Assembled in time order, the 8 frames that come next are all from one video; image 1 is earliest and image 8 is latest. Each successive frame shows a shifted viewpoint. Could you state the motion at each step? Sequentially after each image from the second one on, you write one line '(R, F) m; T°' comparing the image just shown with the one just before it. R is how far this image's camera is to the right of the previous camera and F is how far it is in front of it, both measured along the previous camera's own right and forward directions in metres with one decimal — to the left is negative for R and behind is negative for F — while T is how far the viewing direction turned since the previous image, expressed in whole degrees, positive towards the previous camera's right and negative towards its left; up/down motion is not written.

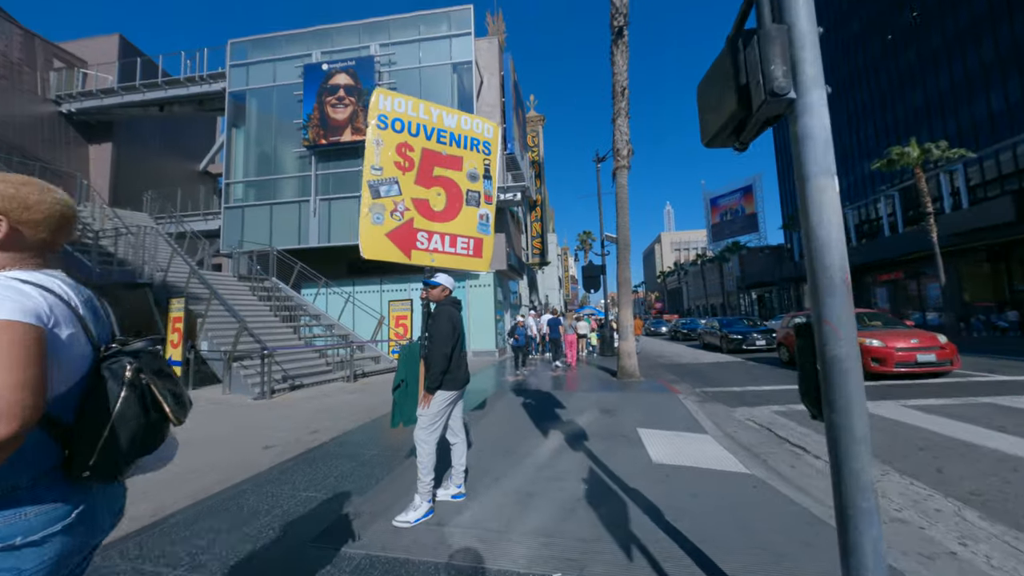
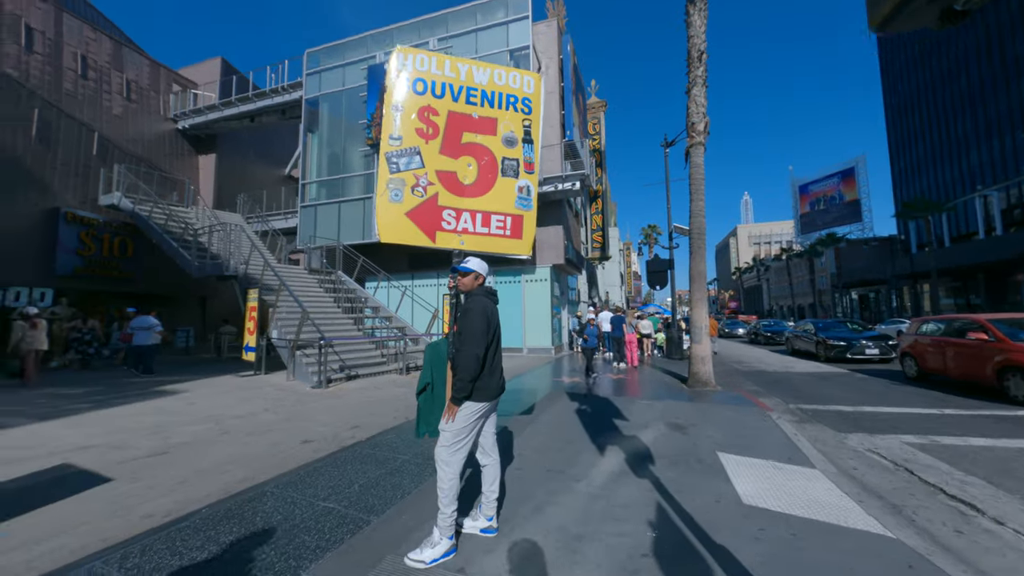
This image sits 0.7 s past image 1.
(+0.1, +0.7) m; -10°
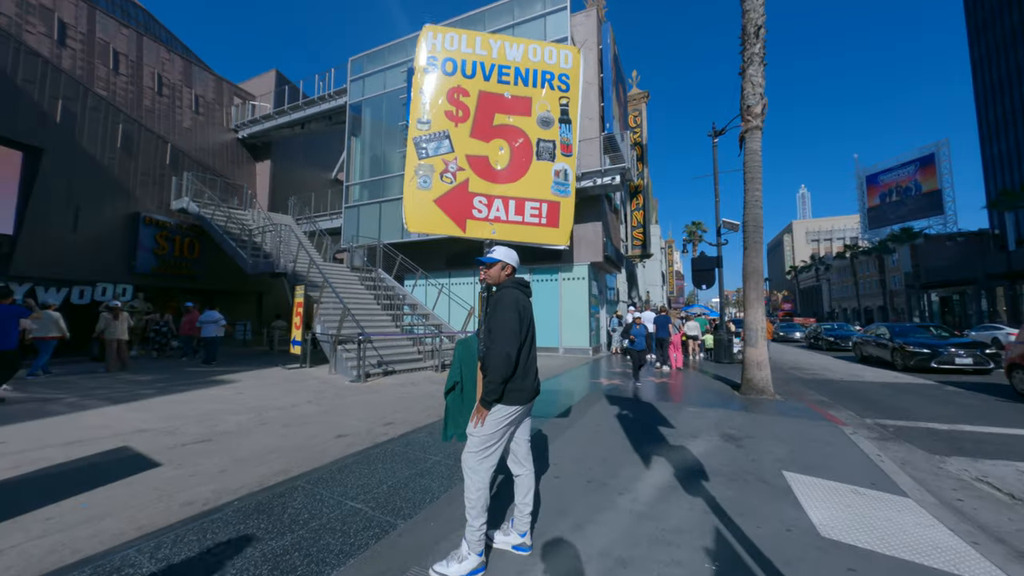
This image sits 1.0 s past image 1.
(0.0, +0.3) m; -6°
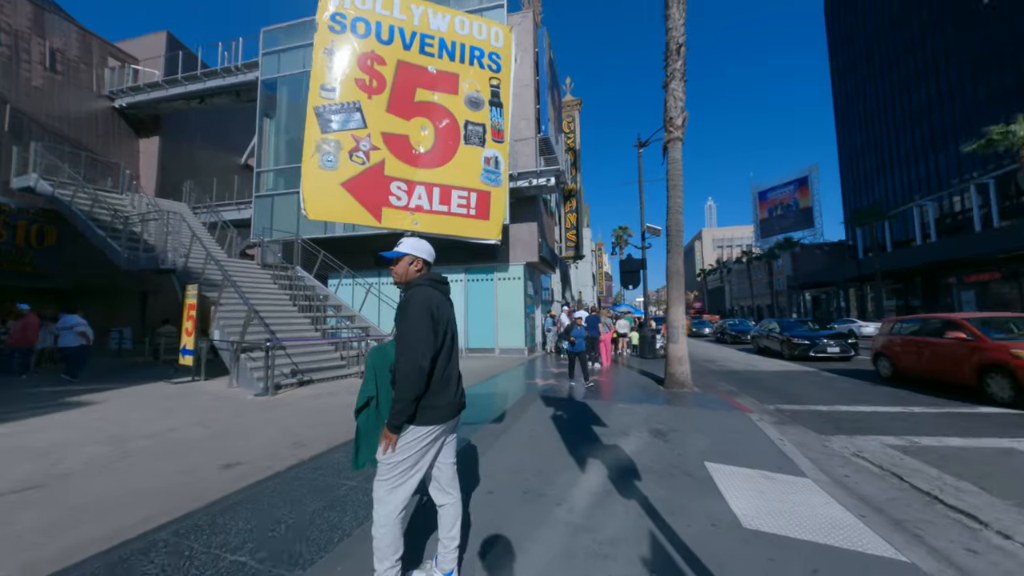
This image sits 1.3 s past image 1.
(+0.1, +0.3) m; +10°
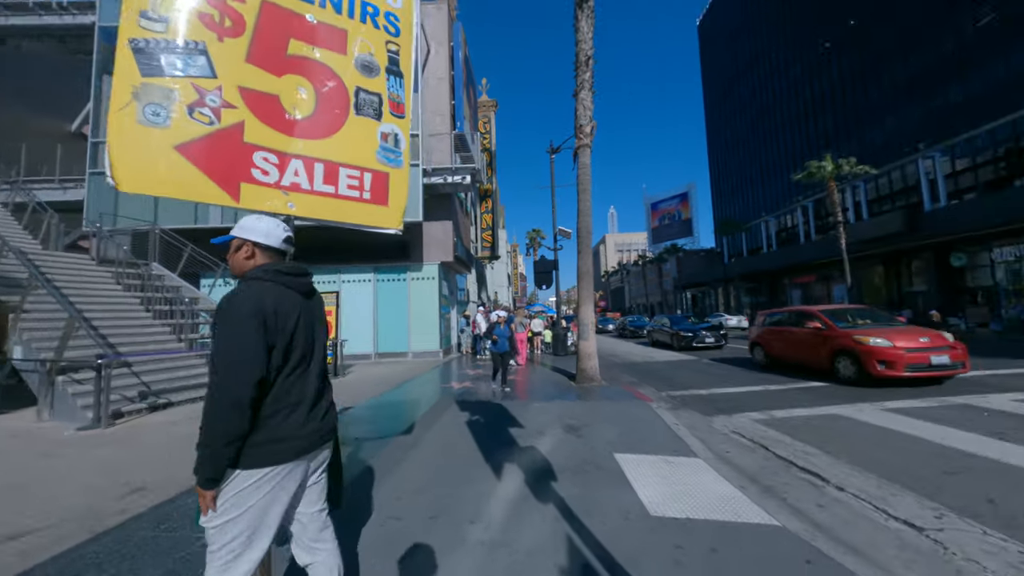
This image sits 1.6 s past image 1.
(+0.1, +0.3) m; +14°
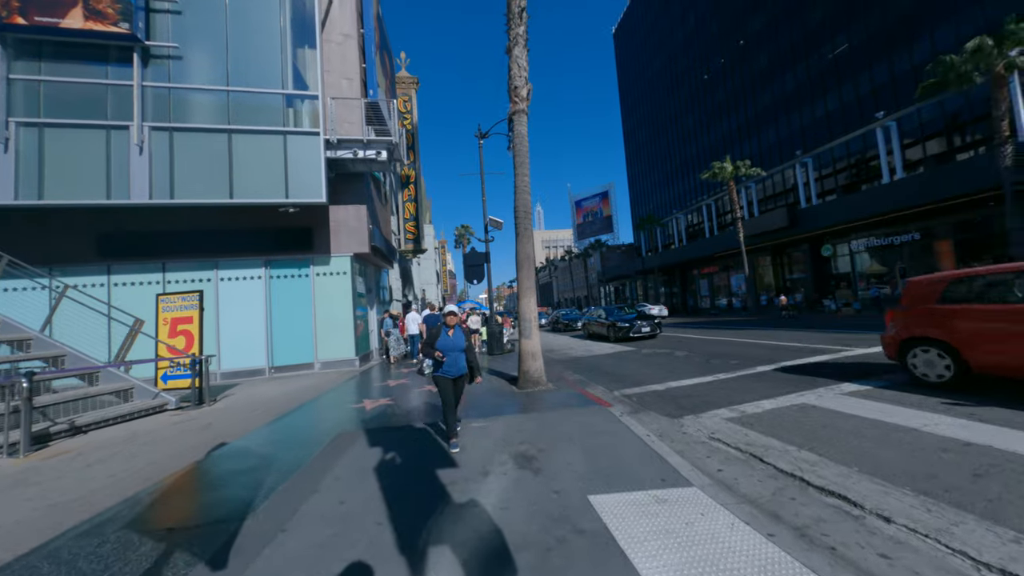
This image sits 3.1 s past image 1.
(0.0, +1.6) m; +11°
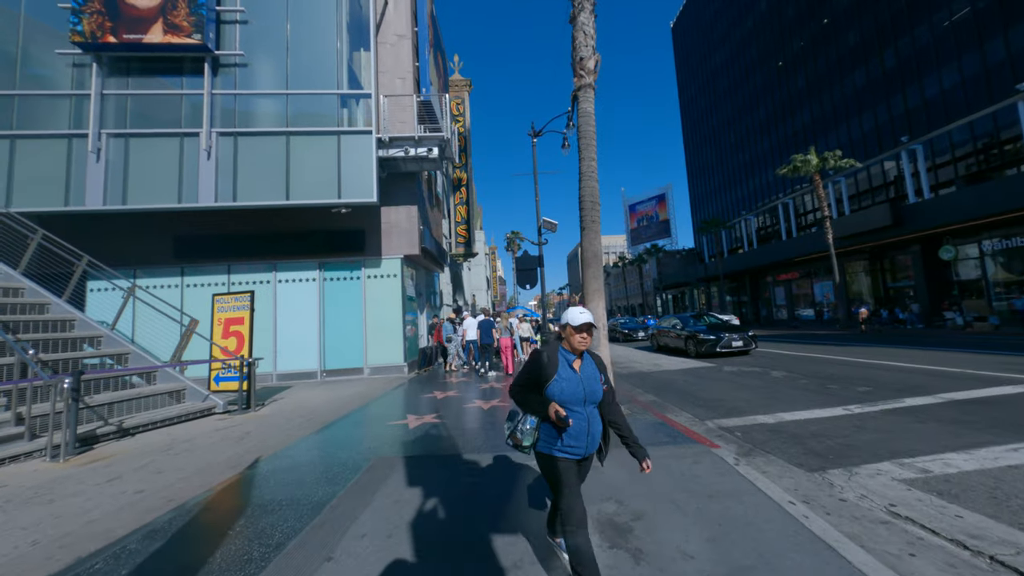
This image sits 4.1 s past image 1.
(-0.3, +1.2) m; -8°
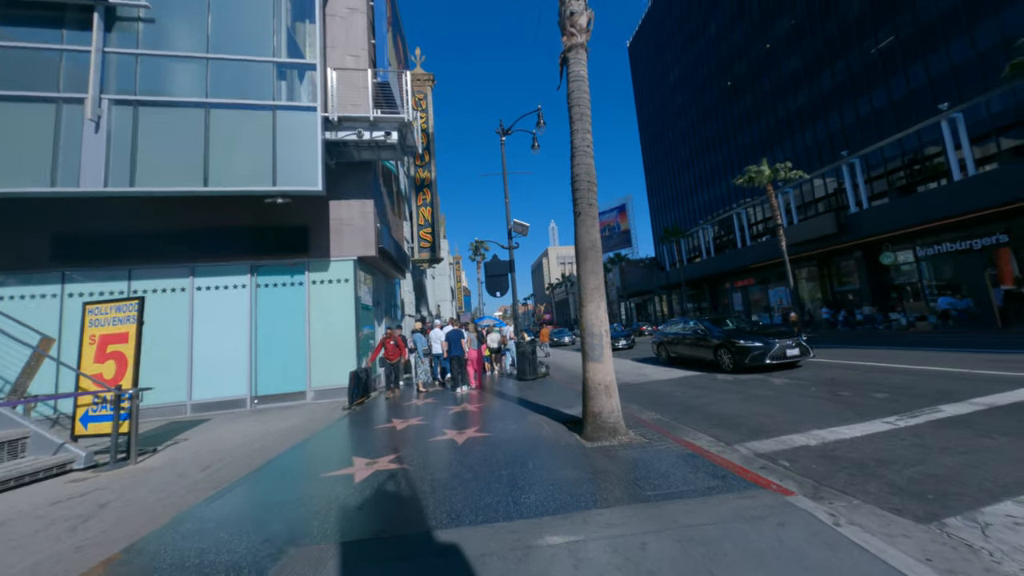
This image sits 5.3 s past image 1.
(-0.3, +1.5) m; +6°
